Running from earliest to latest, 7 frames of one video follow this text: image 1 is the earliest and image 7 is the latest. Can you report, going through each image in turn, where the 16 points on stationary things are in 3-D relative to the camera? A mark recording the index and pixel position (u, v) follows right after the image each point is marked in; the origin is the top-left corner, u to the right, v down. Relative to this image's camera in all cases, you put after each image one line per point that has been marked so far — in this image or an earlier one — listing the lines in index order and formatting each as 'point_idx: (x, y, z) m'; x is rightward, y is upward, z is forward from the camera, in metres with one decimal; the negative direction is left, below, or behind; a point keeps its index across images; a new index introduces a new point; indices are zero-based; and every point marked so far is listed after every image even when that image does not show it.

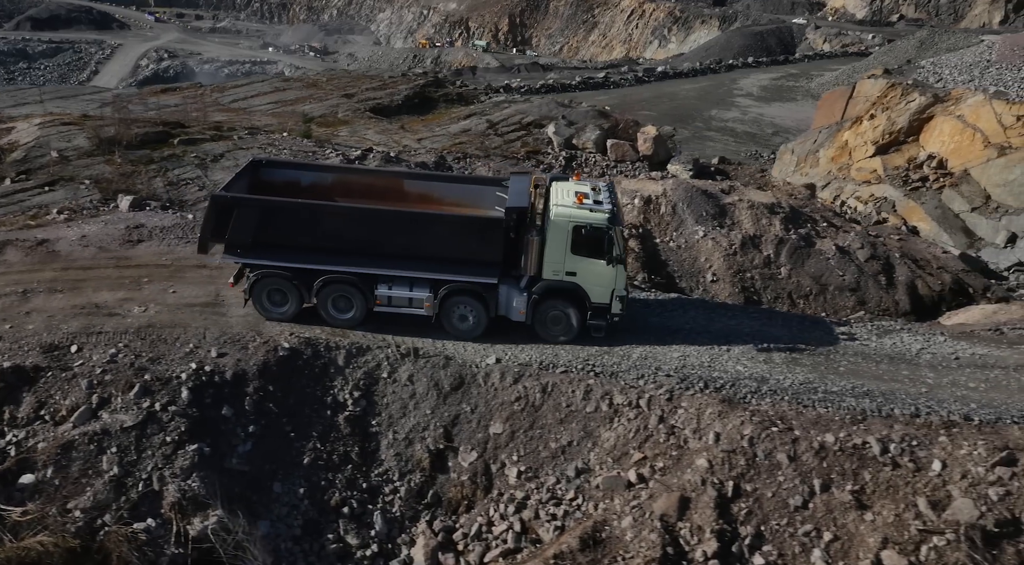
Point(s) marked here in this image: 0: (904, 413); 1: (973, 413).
0: (+4.8, -1.6, +11.2) m
1: (+5.7, -1.6, +11.2) m
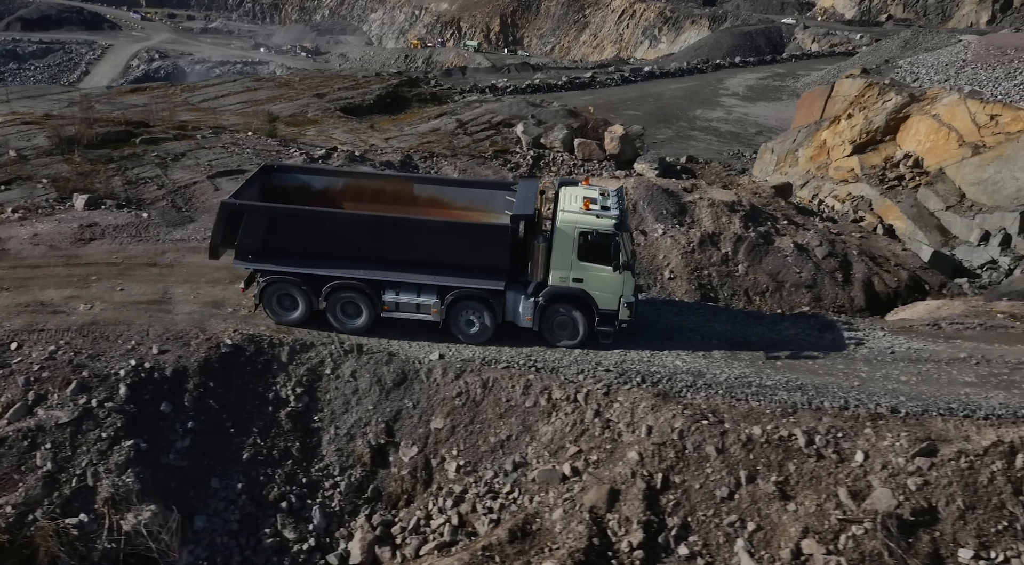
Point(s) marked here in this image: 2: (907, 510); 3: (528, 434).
0: (+4.0, -1.5, +11.4) m
1: (+4.9, -1.5, +11.4) m
2: (+4.2, -2.4, +9.8) m
3: (+0.2, -2.0, +12.0) m
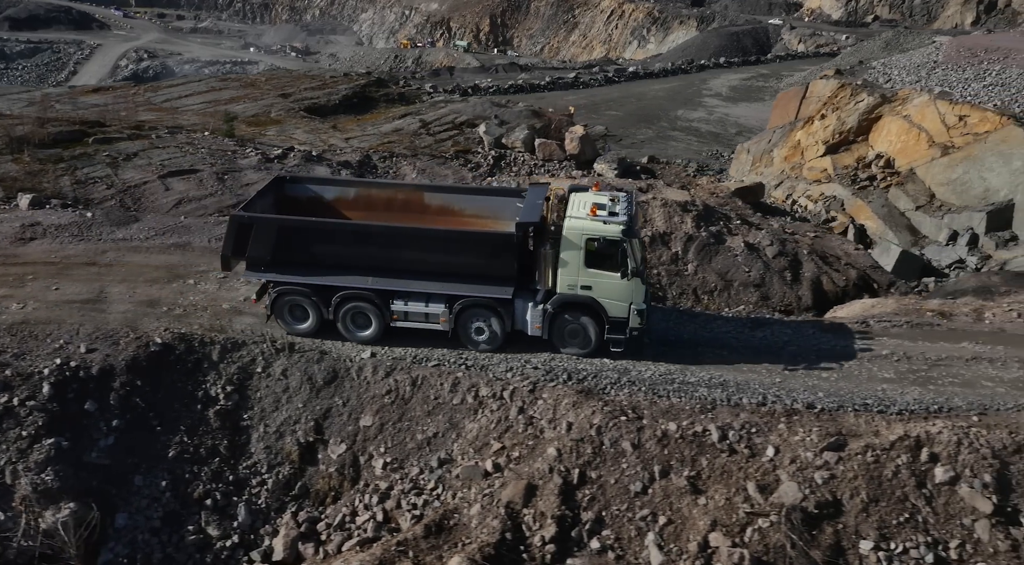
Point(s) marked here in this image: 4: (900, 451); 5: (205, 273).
0: (+3.1, -1.5, +11.6) m
1: (+3.9, -1.5, +11.7) m
2: (+3.3, -2.4, +10.0) m
3: (-0.8, -2.0, +12.1) m
4: (+4.5, -1.9, +10.5) m
5: (-5.2, +0.2, +15.5) m
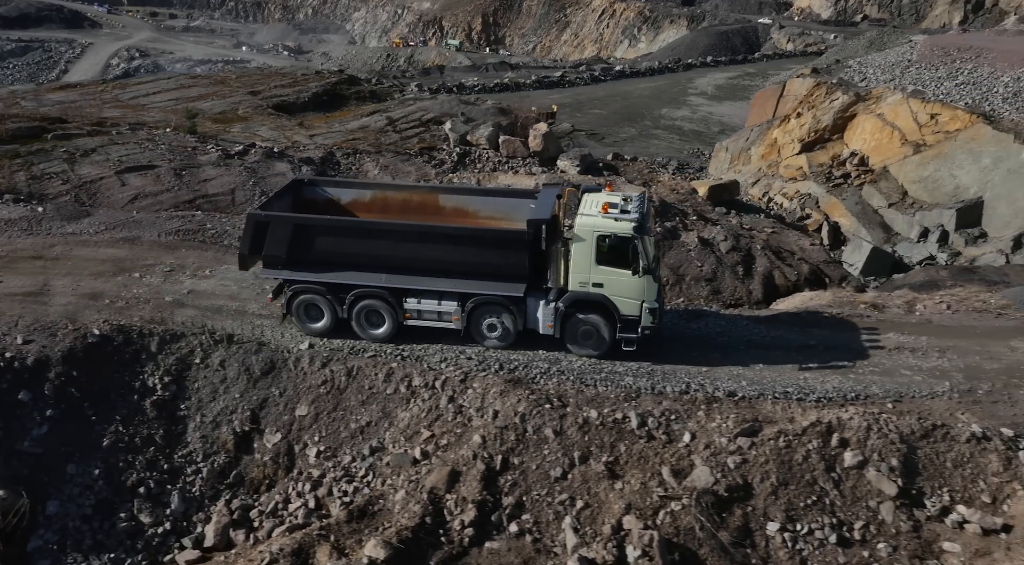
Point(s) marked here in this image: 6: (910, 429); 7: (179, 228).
0: (+2.1, -1.4, +11.9) m
1: (+3.0, -1.4, +12.0) m
2: (+2.4, -2.3, +10.3) m
3: (-1.7, -1.9, +12.4) m
4: (+3.5, -1.8, +10.8) m
5: (-6.2, +0.3, +15.7) m
6: (+4.8, -1.8, +11.0) m
7: (-6.4, +1.1, +17.6) m
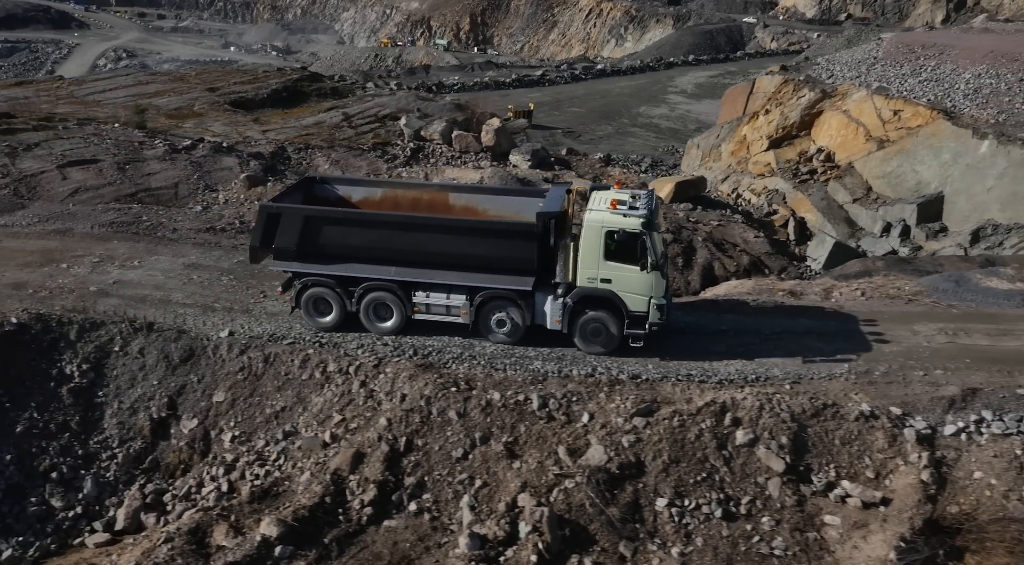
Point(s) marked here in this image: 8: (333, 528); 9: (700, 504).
0: (+0.9, -1.2, +12.2) m
1: (+1.8, -1.2, +12.3) m
2: (+1.2, -2.1, +10.6) m
3: (-2.9, -1.7, +12.6) m
4: (+2.4, -1.6, +11.1) m
5: (-7.5, +0.4, +15.8) m
6: (+3.6, -1.6, +11.4) m
7: (-7.8, +1.2, +17.7) m
8: (-2.0, -2.8, +10.2) m
9: (+2.1, -2.5, +10.4) m
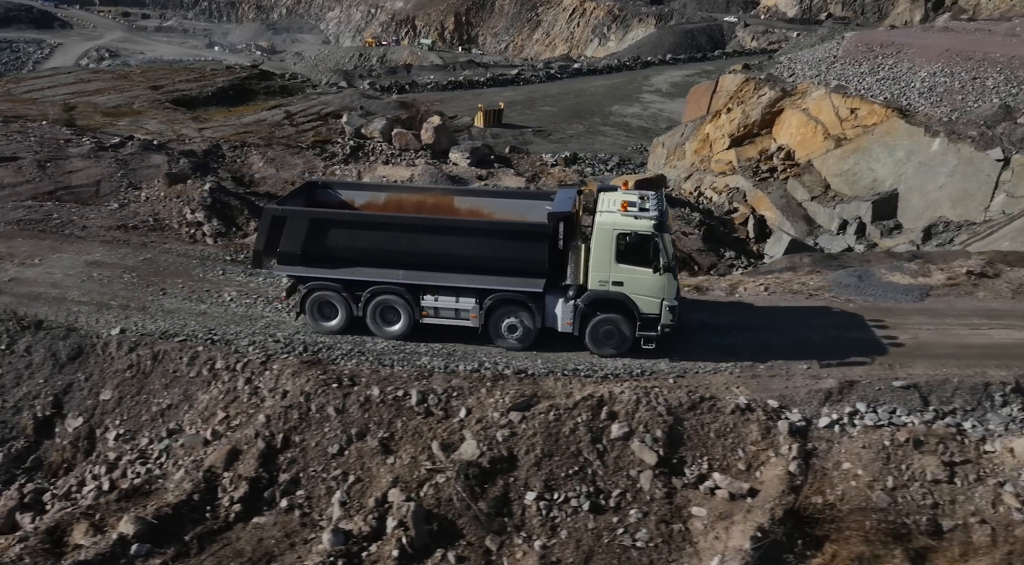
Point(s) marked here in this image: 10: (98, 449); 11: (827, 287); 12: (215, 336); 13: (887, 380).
0: (-0.6, -1.2, +12.2) m
1: (+0.2, -1.1, +12.3) m
2: (-0.3, -2.1, +10.6) m
3: (-4.5, -1.6, +12.5) m
4: (+0.8, -1.6, +11.2) m
5: (-9.1, +0.5, +15.6) m
6: (+2.1, -1.5, +11.4) m
7: (-9.4, +1.2, +17.5) m
8: (-3.5, -2.7, +10.2) m
9: (+0.7, -2.5, +10.4) m
10: (-5.6, -2.3, +12.3) m
11: (+5.5, -0.1, +16.0) m
12: (-4.4, -0.8, +13.3) m
13: (+5.0, -1.3, +12.0) m
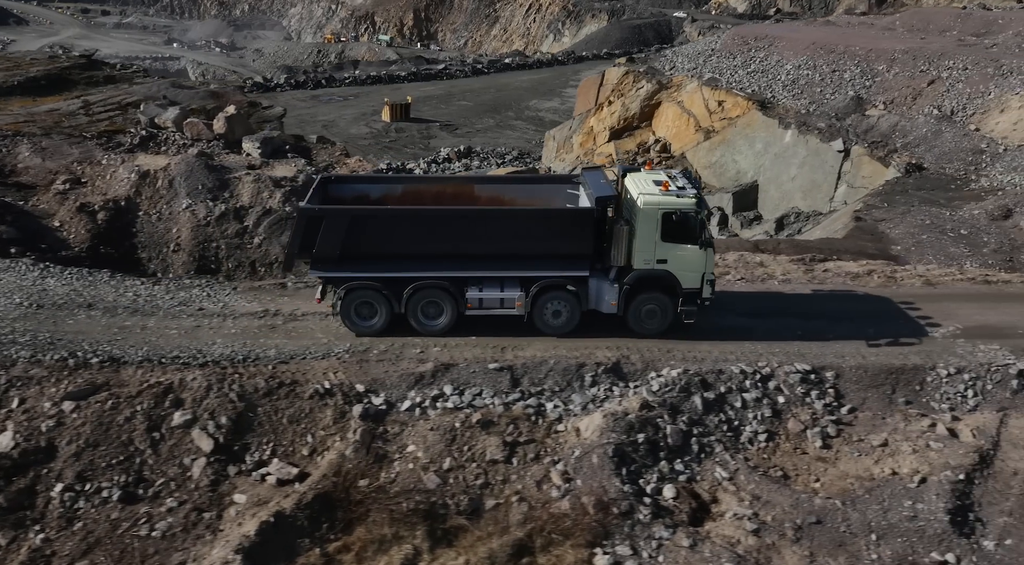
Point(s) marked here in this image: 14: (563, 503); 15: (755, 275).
0: (-5.9, -1.0, +11.7) m
1: (-5.1, -0.9, +11.9) m
2: (-5.5, -1.9, +10.2) m
3: (-9.8, -1.5, +11.7) m
4: (-4.4, -1.4, +10.8) m
5: (-14.6, +0.6, +14.5) m
6: (-3.2, -1.3, +11.2) m
7: (-15.1, +1.3, +16.4) m
8: (-8.6, -2.6, +9.5) m
9: (-4.5, -2.3, +10.0) m
10: (-10.9, -2.1, +11.5) m
11: (-0.1, +0.2, +15.9) m
12: (-9.7, -0.6, +12.6) m
13: (-0.3, -1.0, +12.0) m
14: (+0.6, -2.4, +10.0) m
15: (+4.3, +0.2, +16.0) m
